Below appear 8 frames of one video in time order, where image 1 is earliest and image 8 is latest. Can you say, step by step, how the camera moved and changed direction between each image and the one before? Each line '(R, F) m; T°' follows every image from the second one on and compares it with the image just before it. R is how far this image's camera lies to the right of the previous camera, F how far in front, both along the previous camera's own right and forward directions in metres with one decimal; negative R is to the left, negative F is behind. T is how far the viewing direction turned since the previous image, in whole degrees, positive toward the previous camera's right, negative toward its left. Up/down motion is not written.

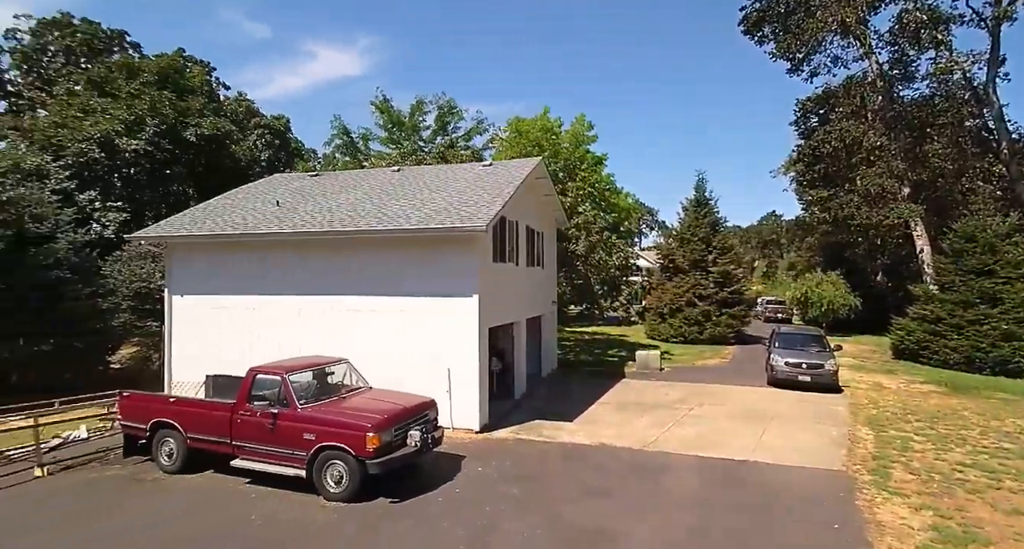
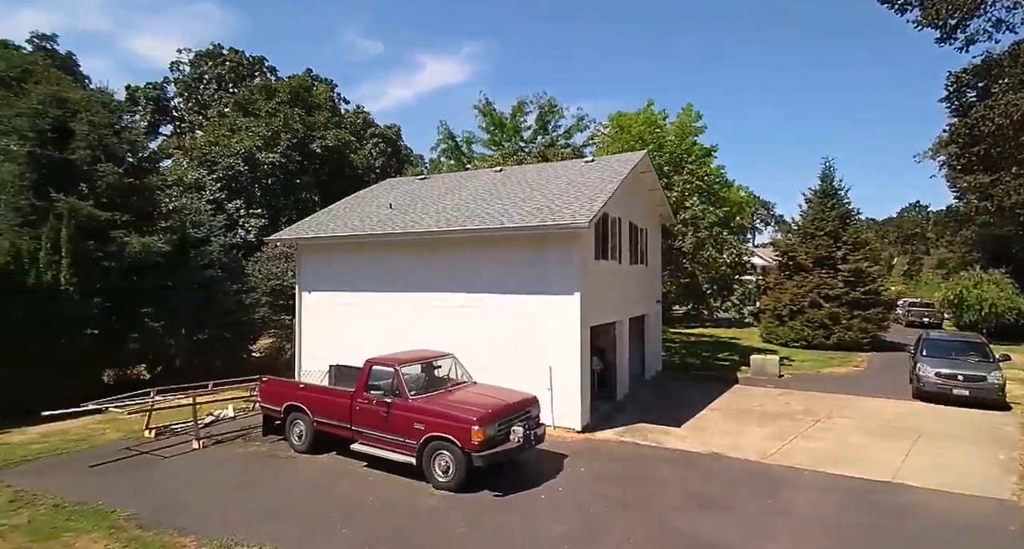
(+0.3, 0.0) m; -11°
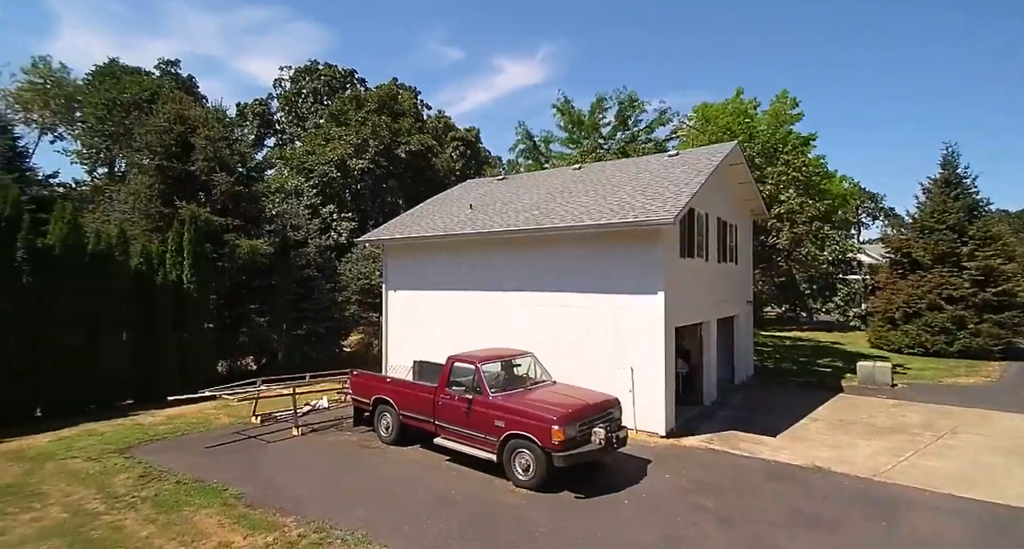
(+0.1, +0.1) m; -9°
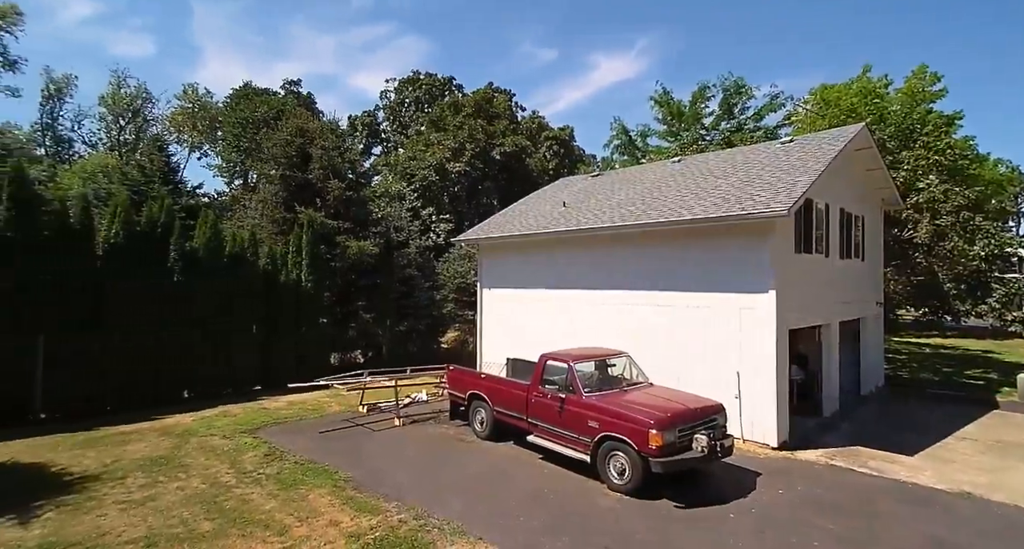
(0.0, +0.3) m; -10°
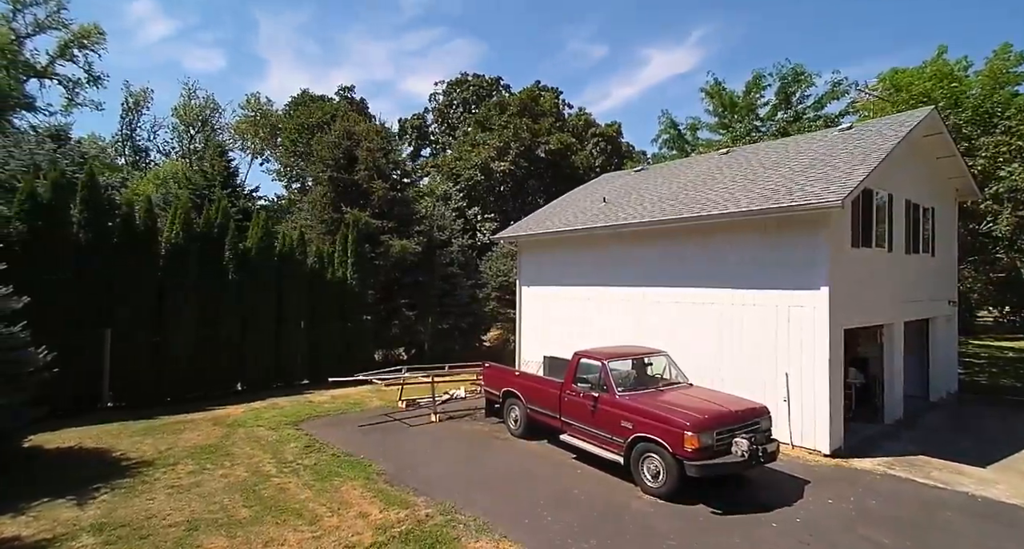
(+0.3, +0.2) m; -5°
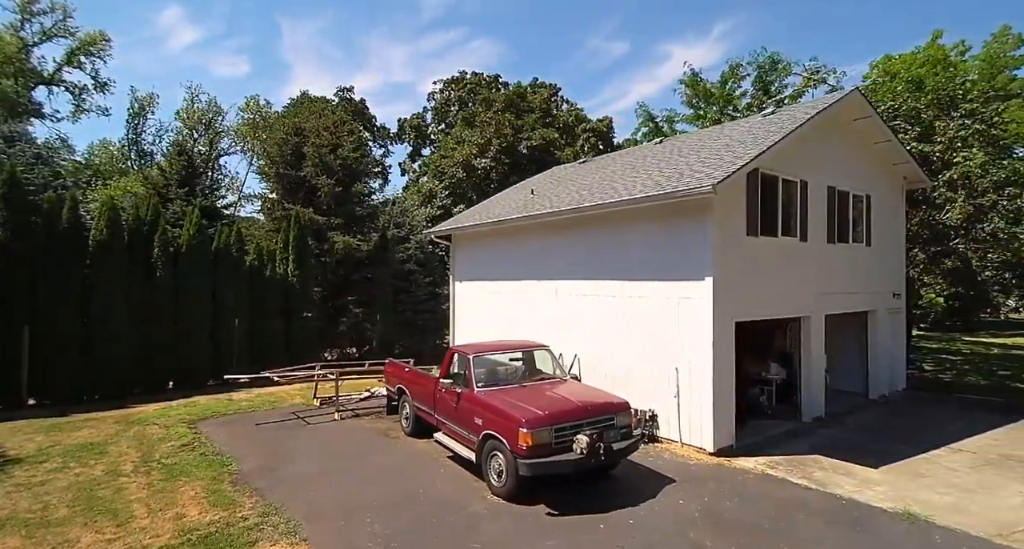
(+2.2, +0.3) m; -2°
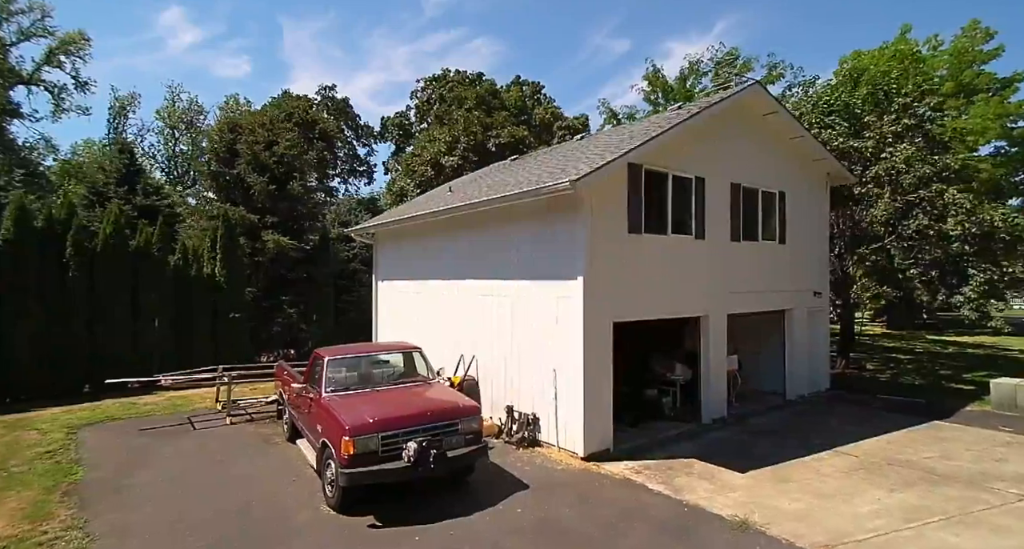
(+1.9, +0.3) m; 0°
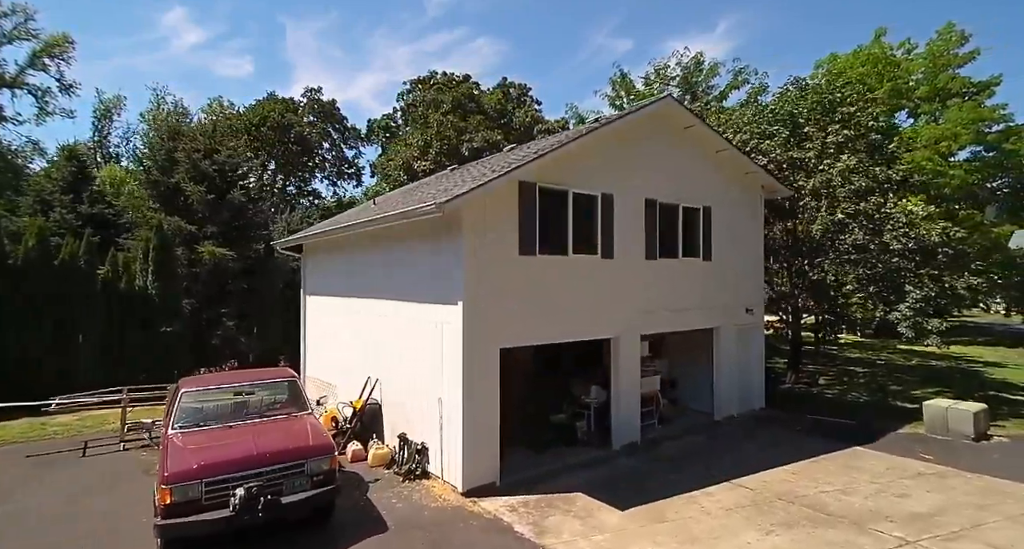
(+1.7, +0.4) m; 0°
